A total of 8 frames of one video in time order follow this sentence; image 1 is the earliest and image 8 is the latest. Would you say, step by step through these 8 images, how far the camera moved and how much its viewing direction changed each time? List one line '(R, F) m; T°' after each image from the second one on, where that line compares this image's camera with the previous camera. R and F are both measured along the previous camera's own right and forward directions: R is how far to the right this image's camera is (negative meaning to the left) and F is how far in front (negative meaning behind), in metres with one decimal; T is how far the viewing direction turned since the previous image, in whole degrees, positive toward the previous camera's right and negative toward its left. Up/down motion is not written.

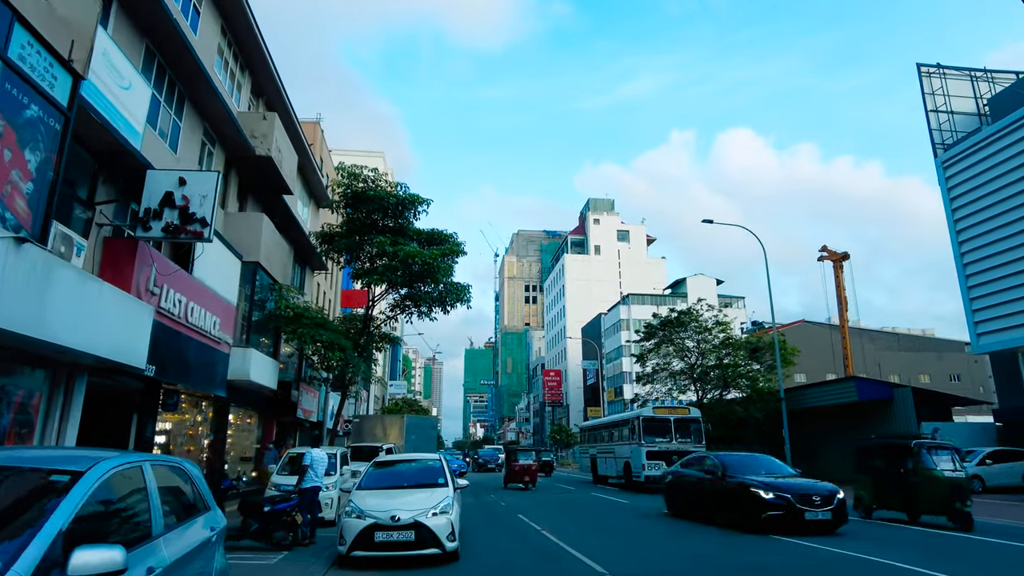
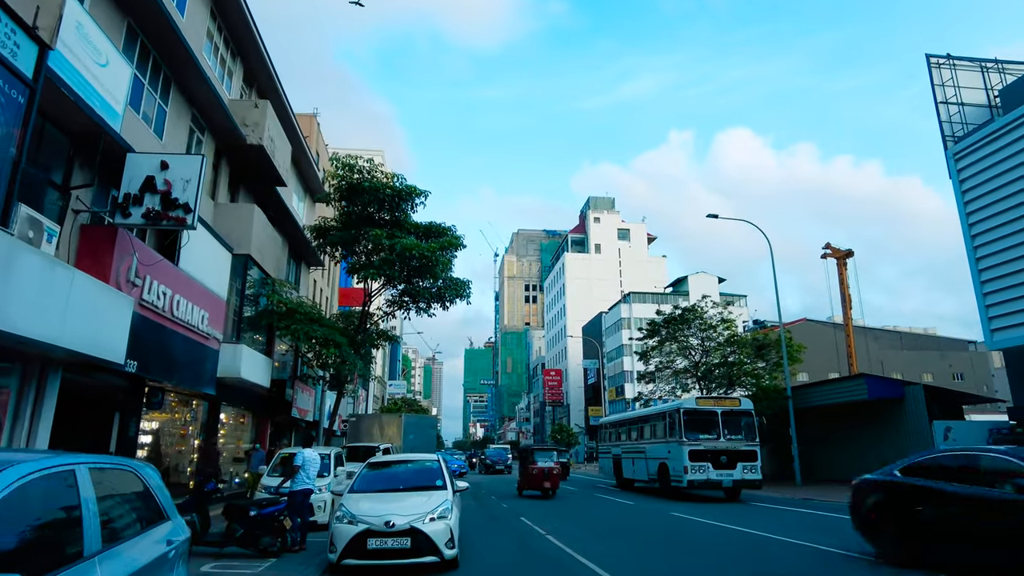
(0.0, +0.7) m; 0°
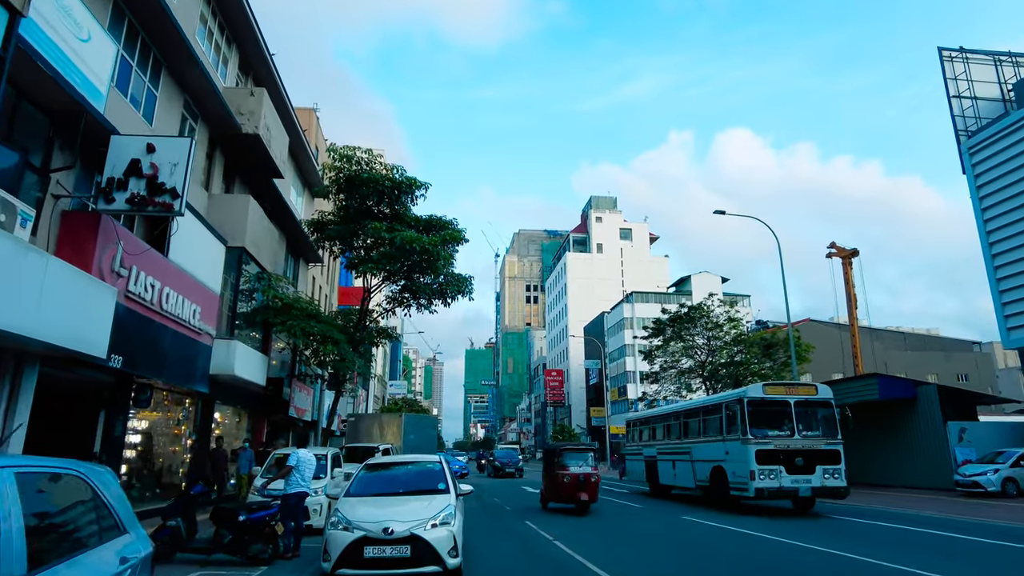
(-0.1, +0.6) m; 0°
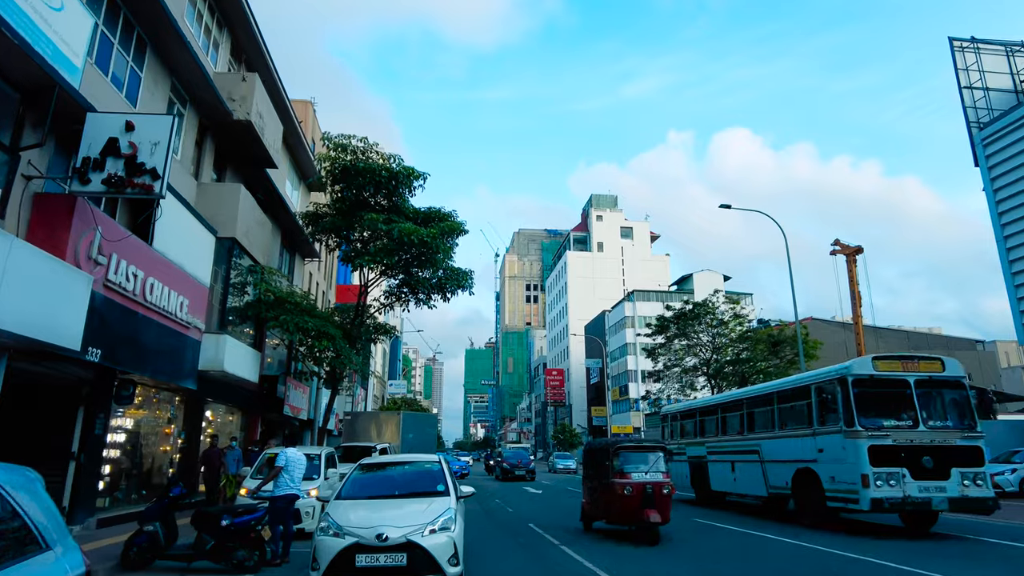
(-0.1, +0.7) m; 0°
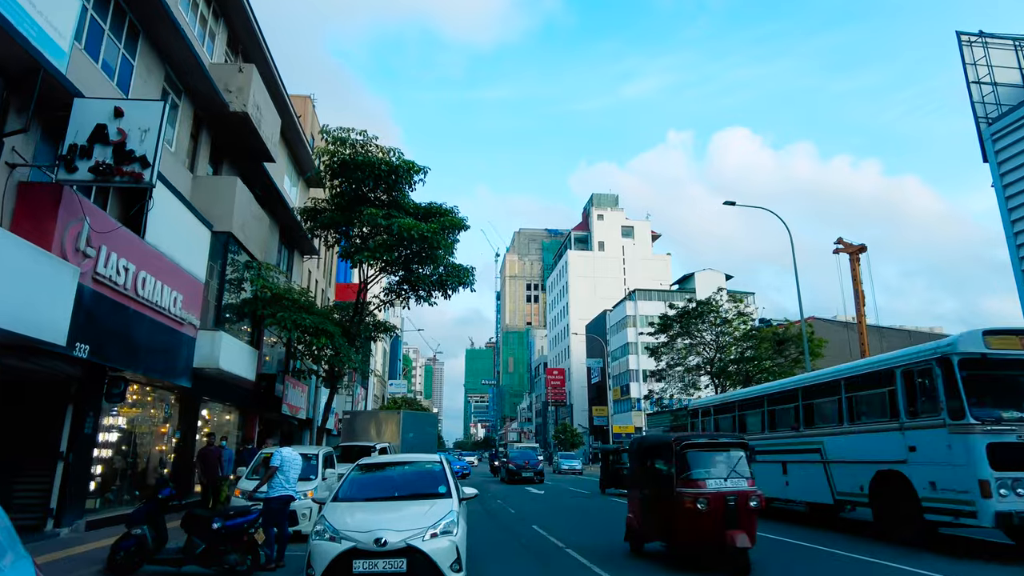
(-0.1, +0.4) m; 0°
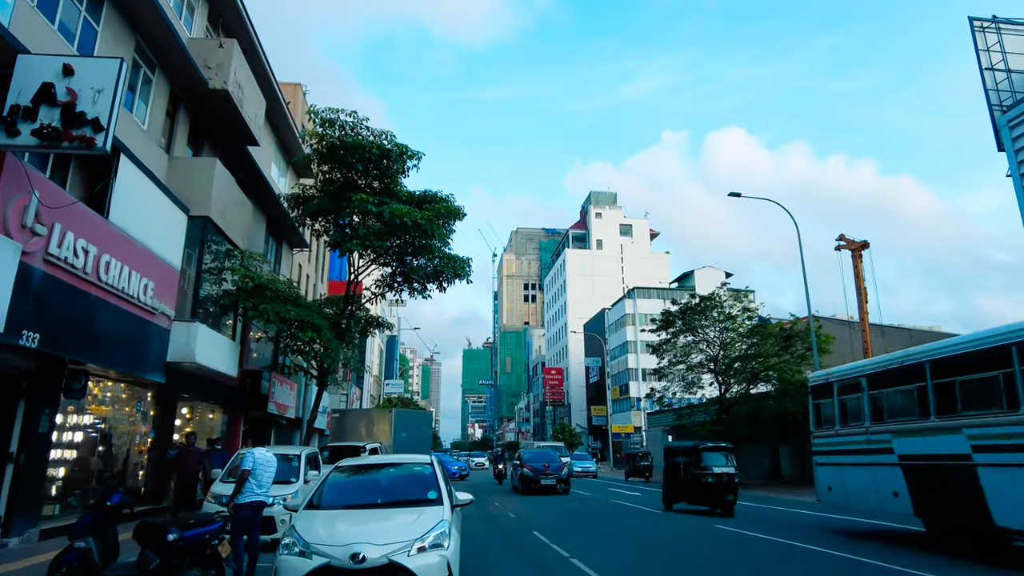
(0.0, +1.0) m; 0°
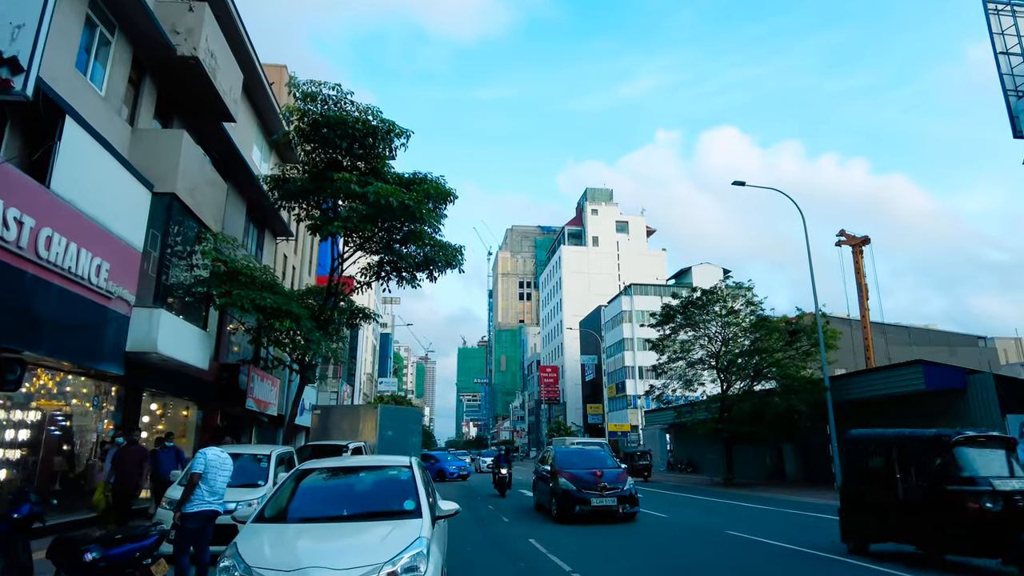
(0.0, +1.2) m; 0°
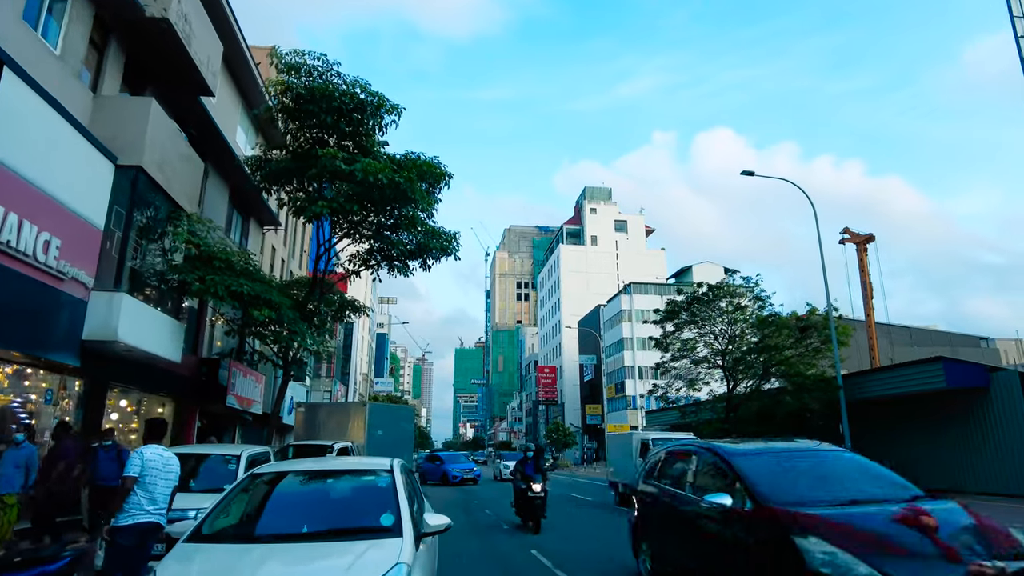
(-0.1, +1.2) m; 0°
